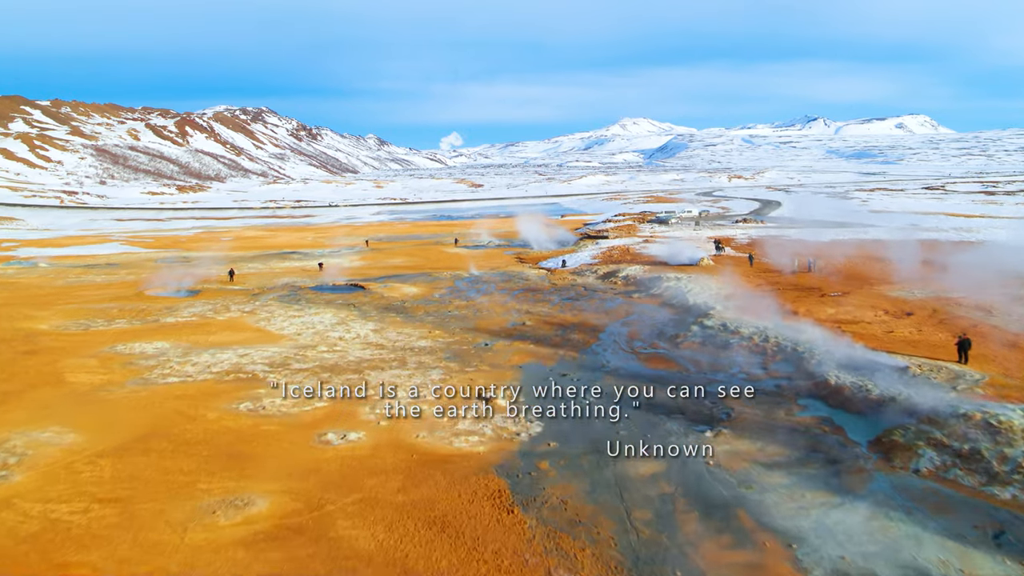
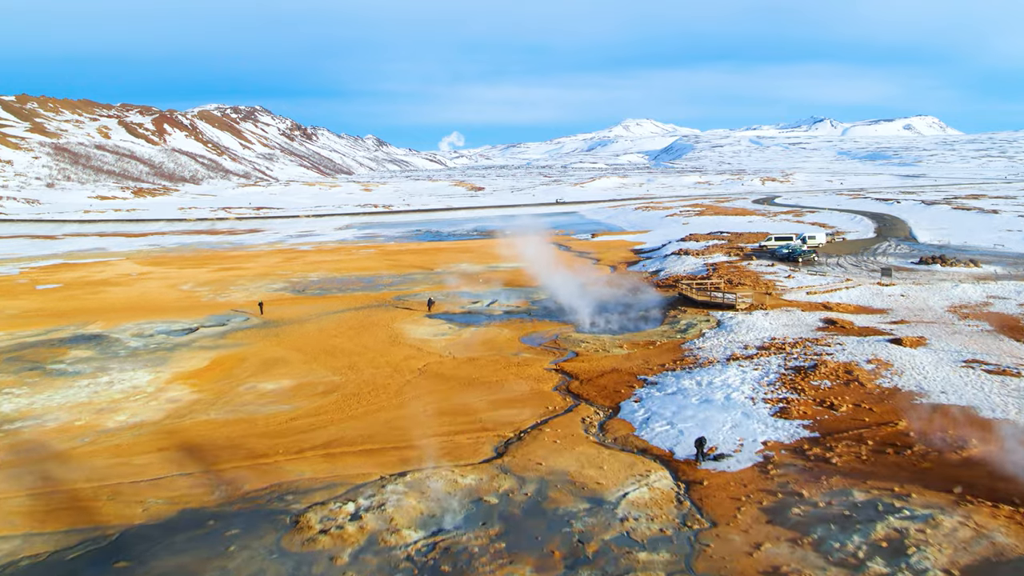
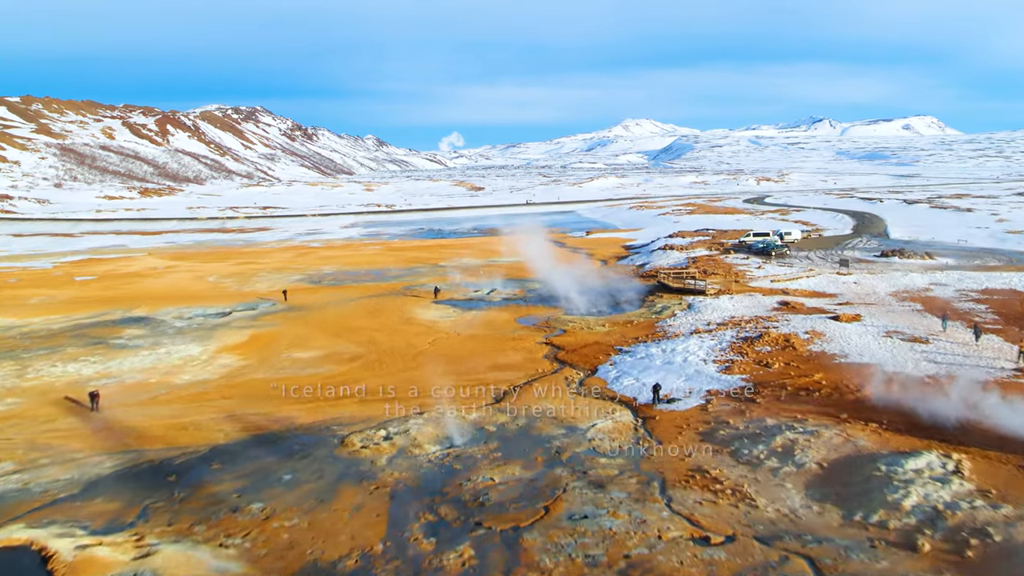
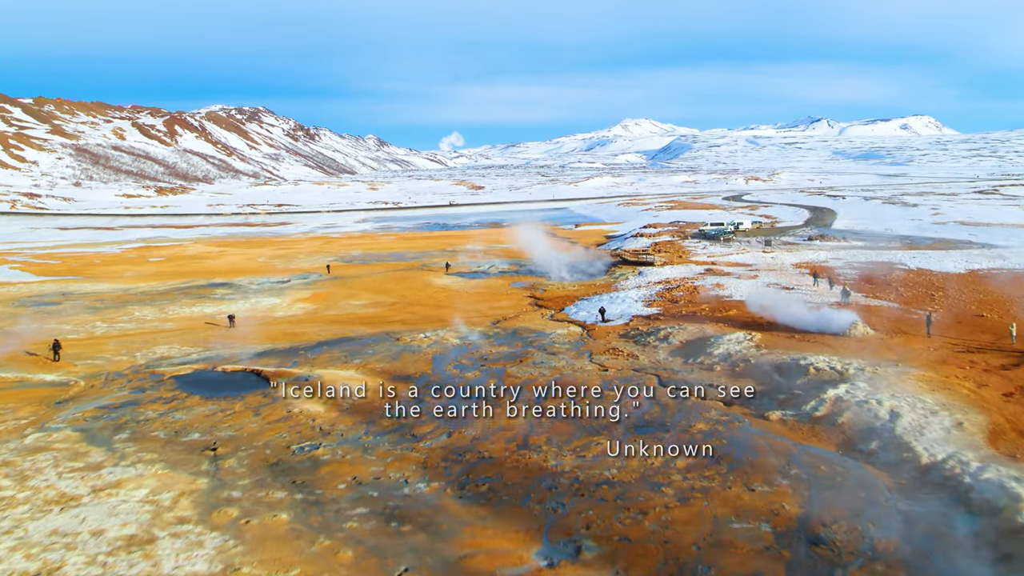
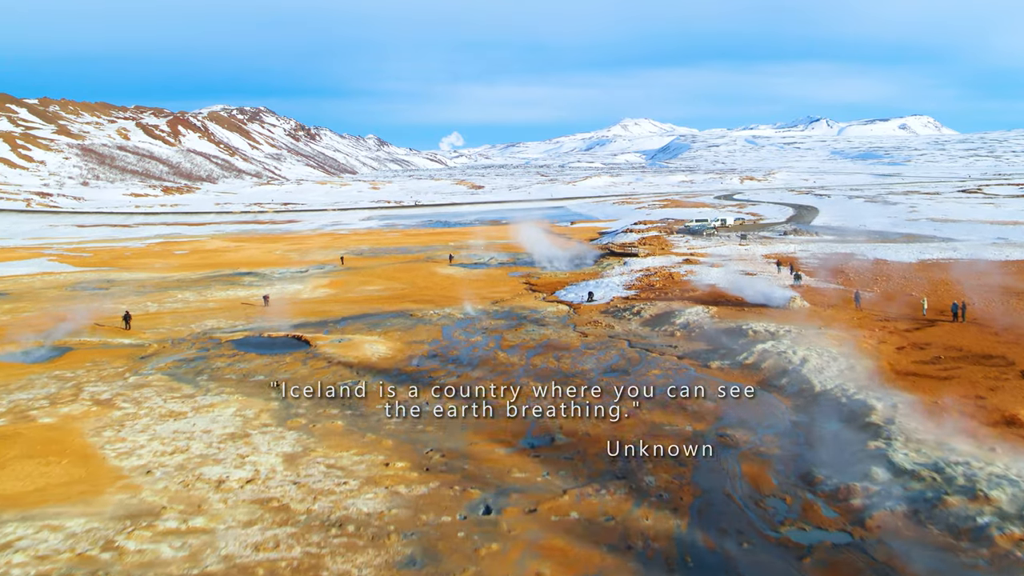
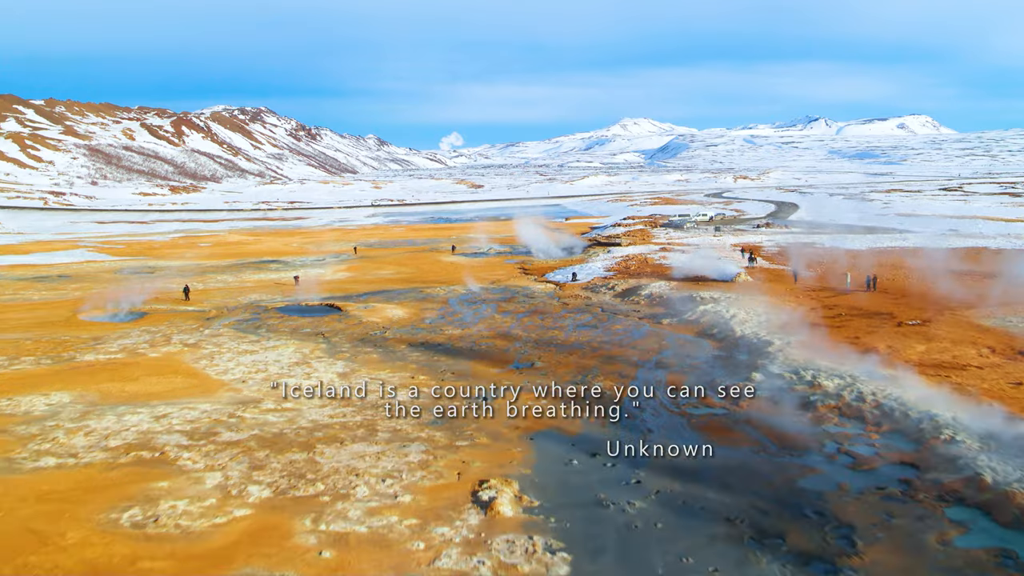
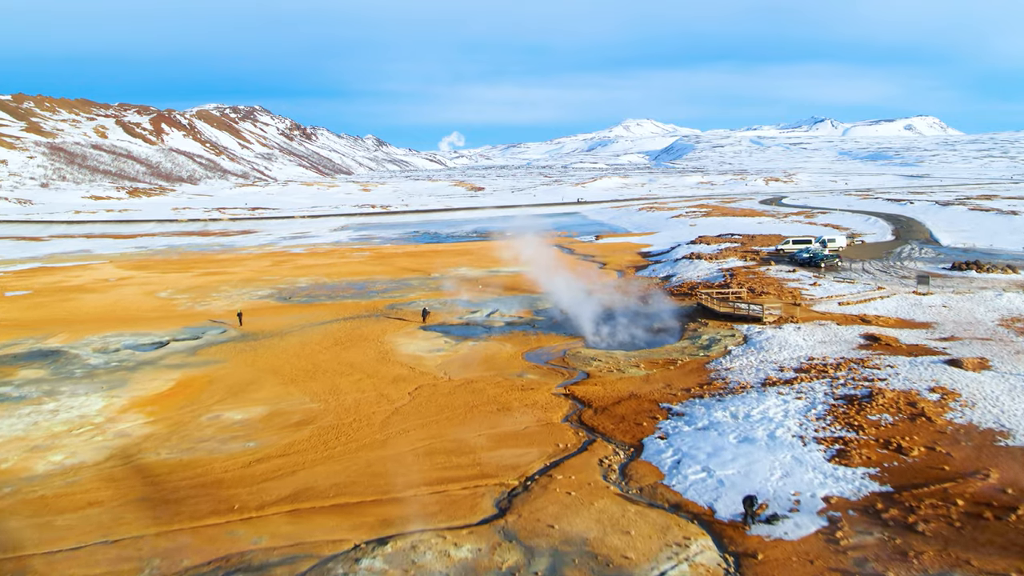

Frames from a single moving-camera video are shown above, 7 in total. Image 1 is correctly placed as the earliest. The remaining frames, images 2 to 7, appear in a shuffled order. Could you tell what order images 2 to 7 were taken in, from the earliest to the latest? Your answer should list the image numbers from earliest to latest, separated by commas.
6, 5, 4, 3, 2, 7
